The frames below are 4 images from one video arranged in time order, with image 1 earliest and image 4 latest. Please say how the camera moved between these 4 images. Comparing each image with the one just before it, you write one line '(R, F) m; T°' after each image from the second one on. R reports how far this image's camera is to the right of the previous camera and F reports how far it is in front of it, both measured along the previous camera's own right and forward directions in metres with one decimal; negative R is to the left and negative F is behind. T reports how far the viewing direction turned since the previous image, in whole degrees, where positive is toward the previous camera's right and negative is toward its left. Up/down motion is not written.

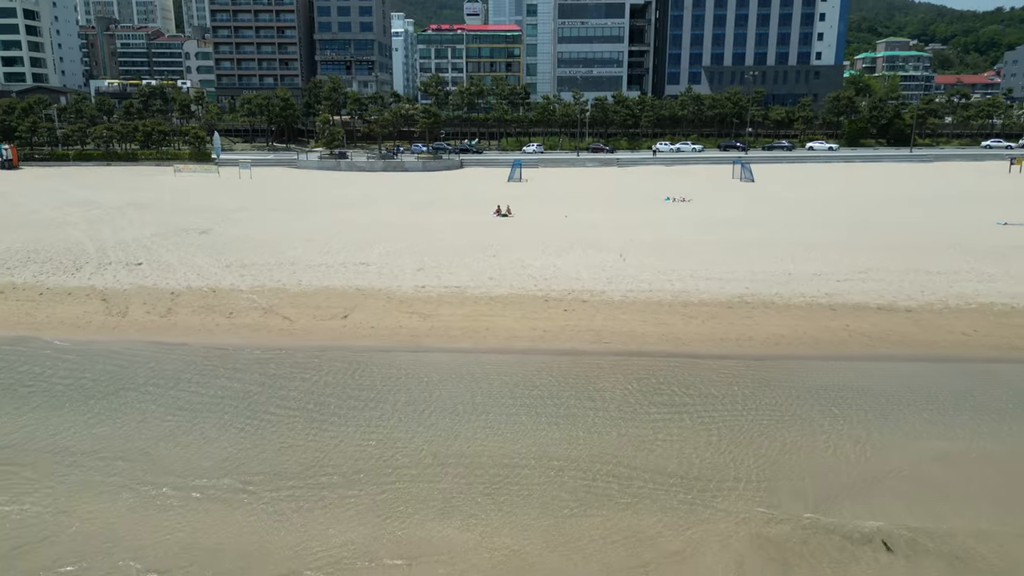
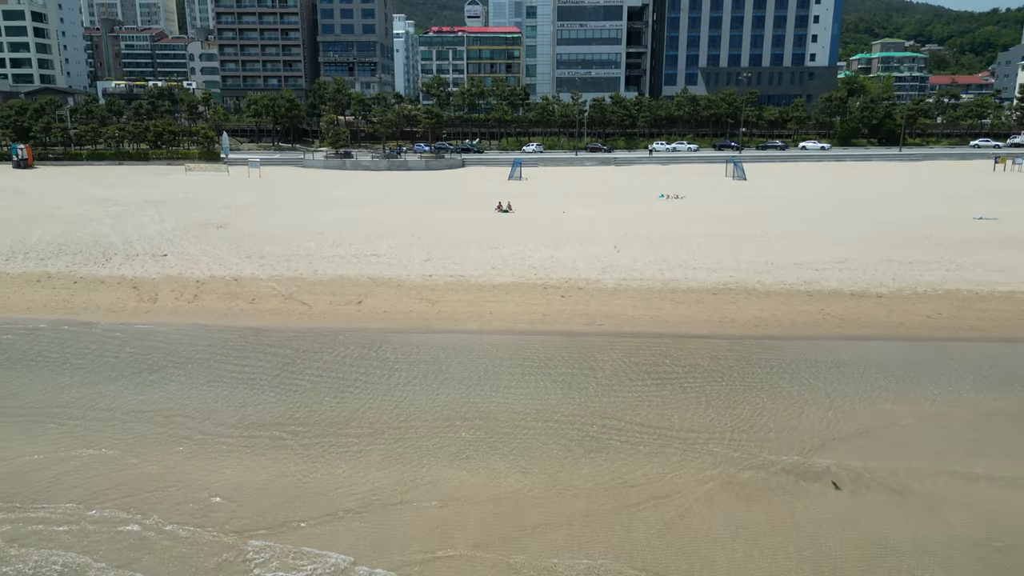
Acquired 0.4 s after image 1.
(0.0, -1.1) m; 0°
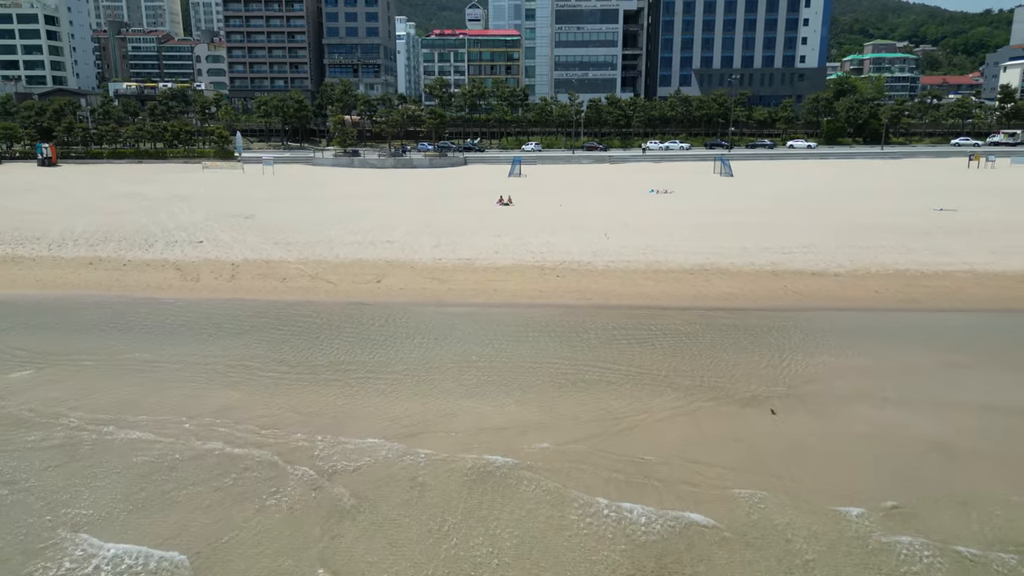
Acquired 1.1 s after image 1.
(0.0, -2.0) m; 0°
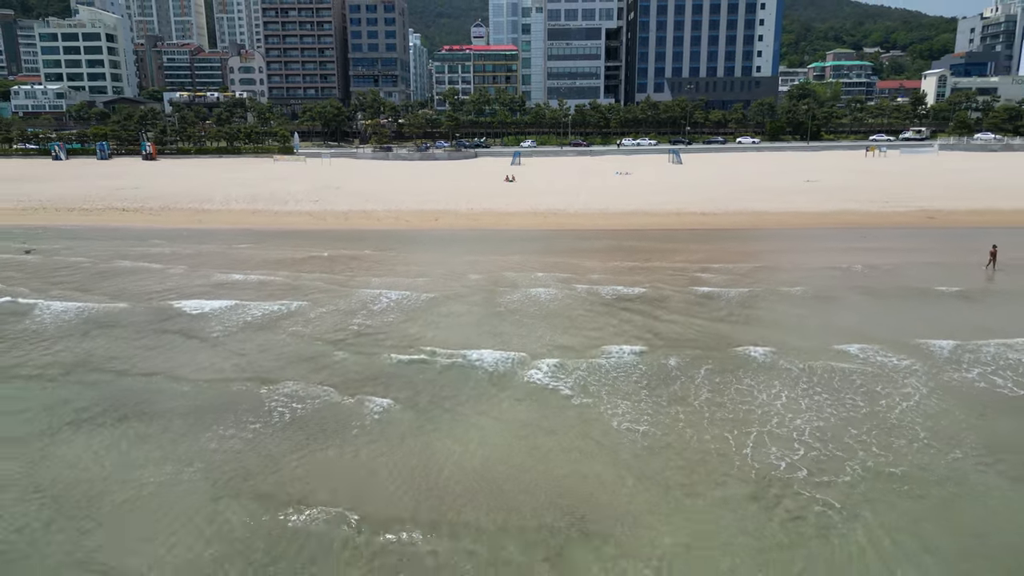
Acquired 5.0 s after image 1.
(-0.4, -10.6) m; 0°
